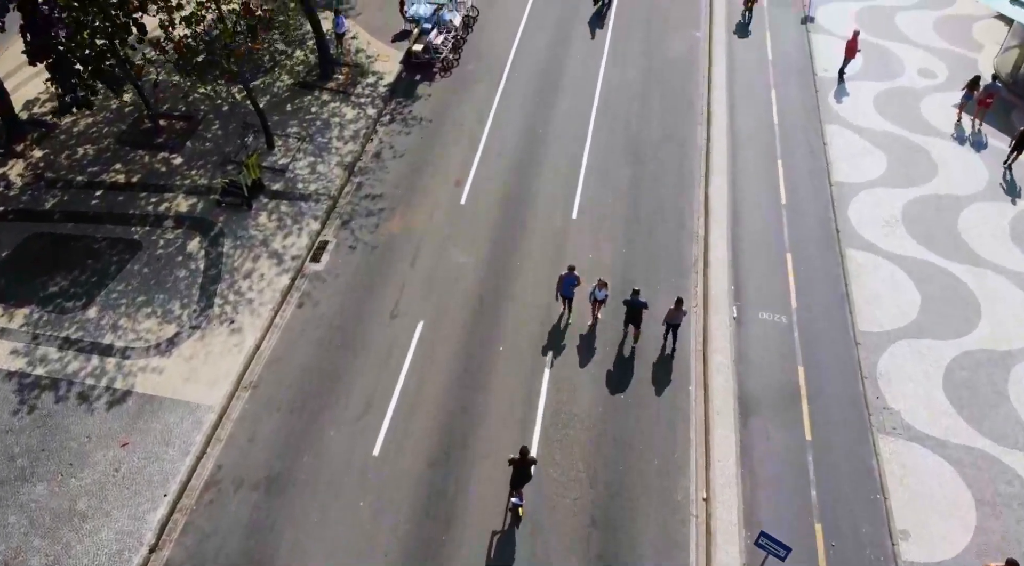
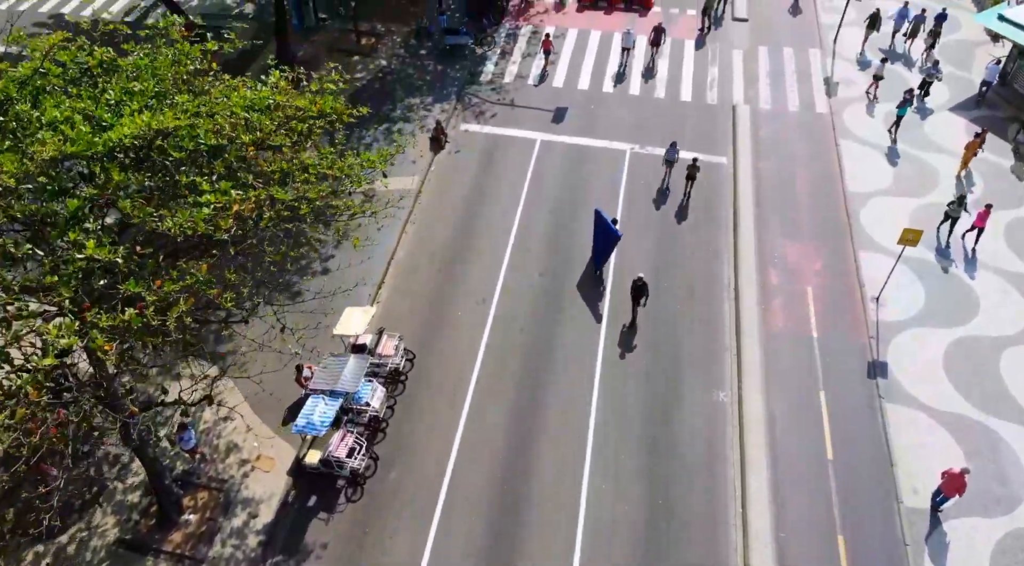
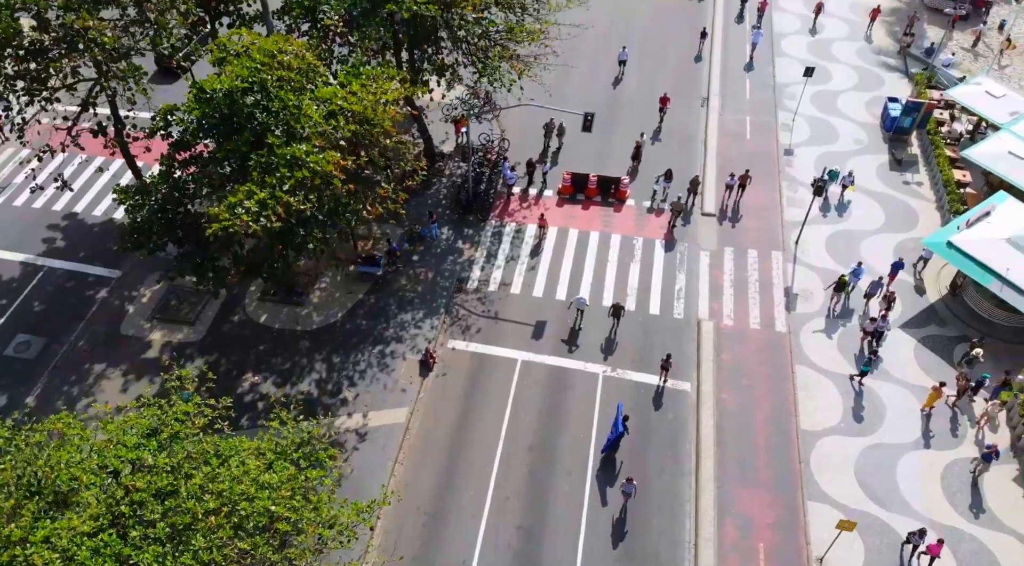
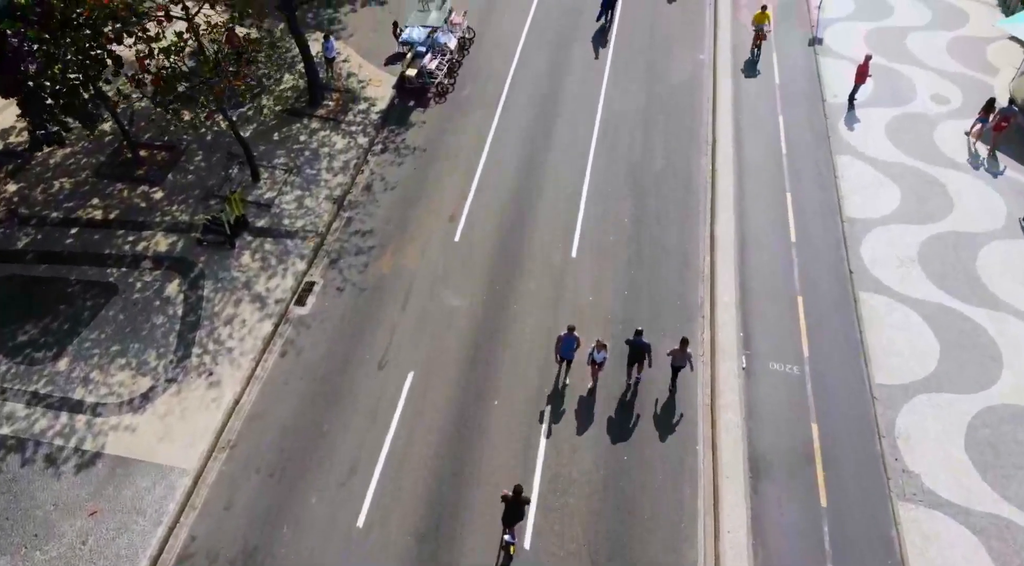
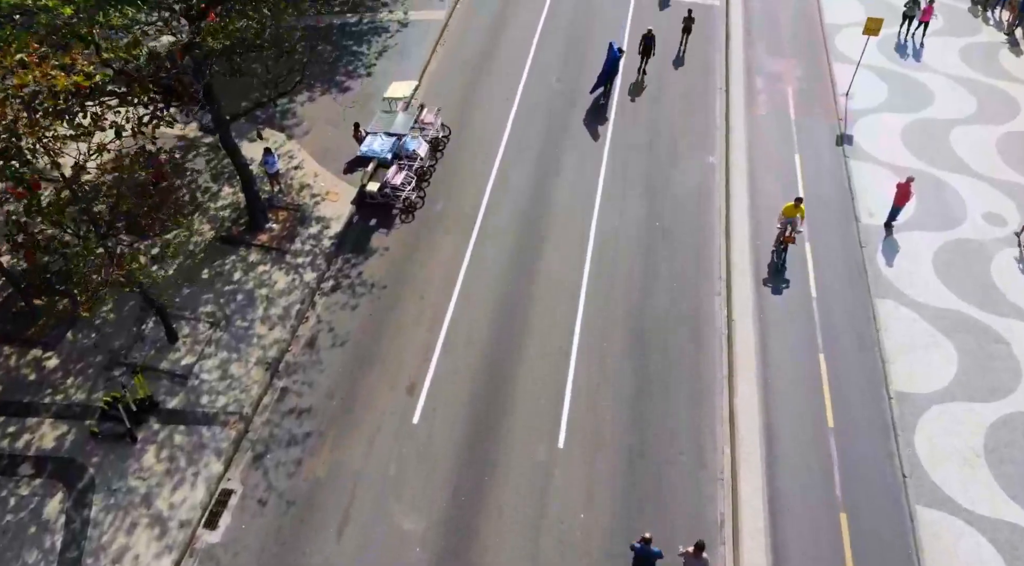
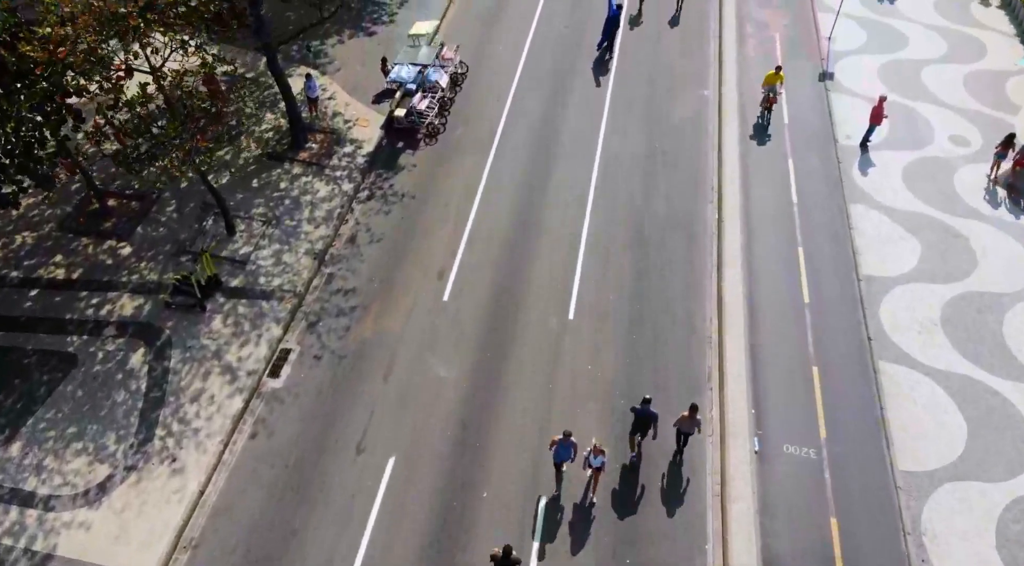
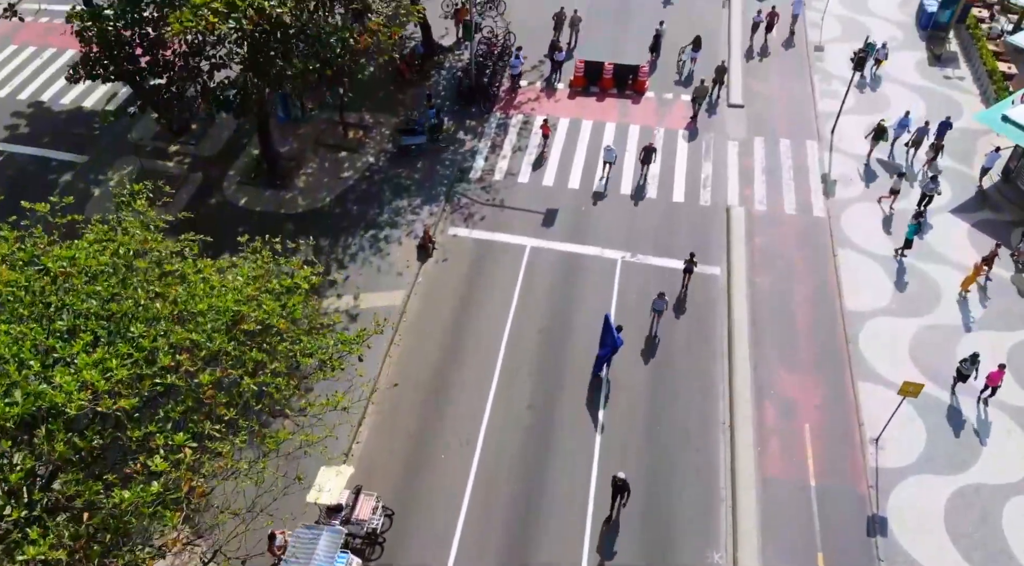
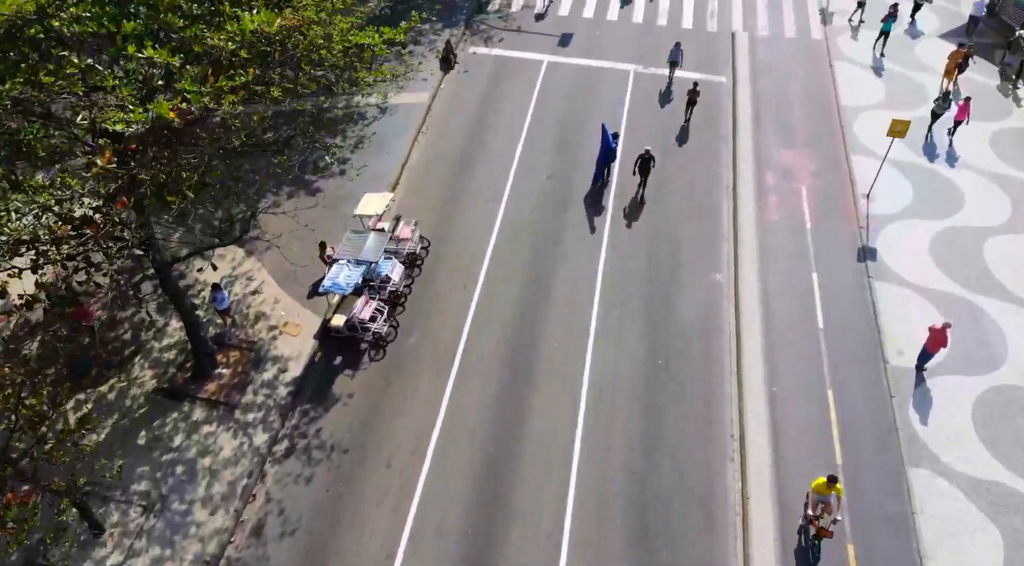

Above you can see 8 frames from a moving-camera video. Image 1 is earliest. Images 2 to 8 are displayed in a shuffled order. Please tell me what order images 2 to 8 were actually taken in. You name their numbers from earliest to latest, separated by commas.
4, 6, 5, 8, 2, 7, 3
